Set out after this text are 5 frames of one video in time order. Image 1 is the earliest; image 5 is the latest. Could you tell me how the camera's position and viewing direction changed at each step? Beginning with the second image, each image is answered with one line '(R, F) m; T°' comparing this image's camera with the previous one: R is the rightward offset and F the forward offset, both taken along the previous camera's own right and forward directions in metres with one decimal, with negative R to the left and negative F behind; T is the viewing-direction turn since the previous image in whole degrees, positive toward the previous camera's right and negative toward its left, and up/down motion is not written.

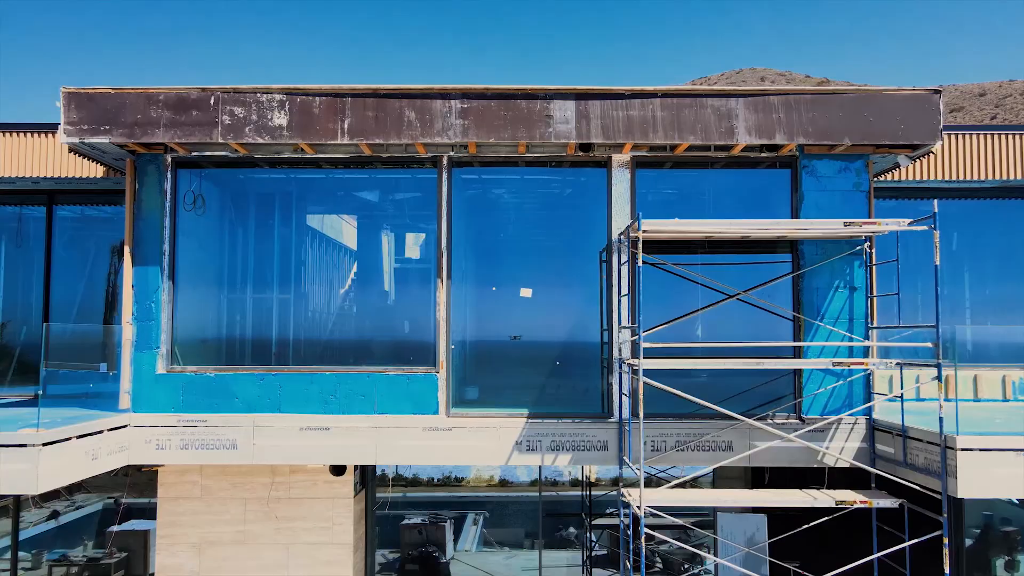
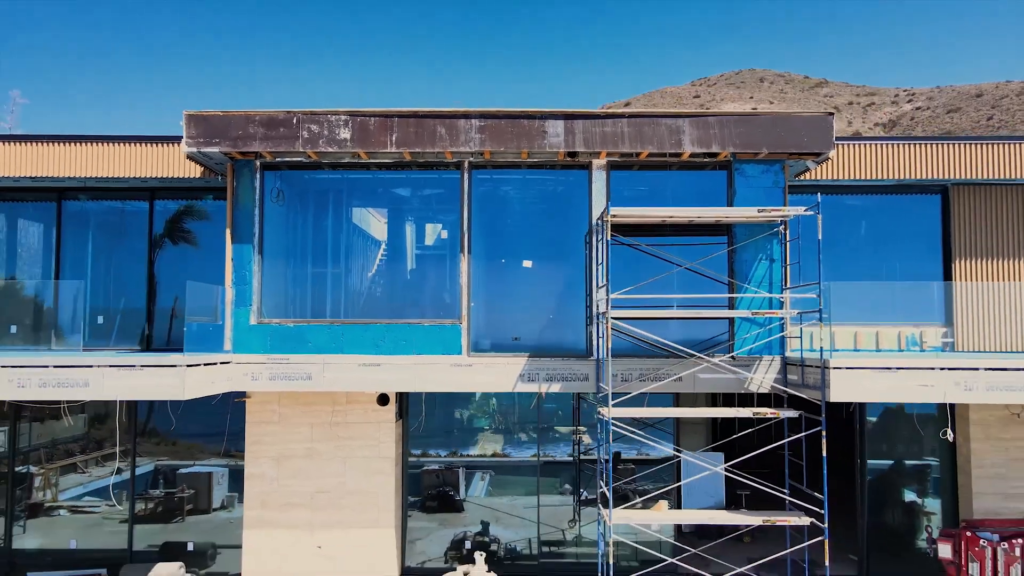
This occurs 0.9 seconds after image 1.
(-0.1, -2.3) m; 0°
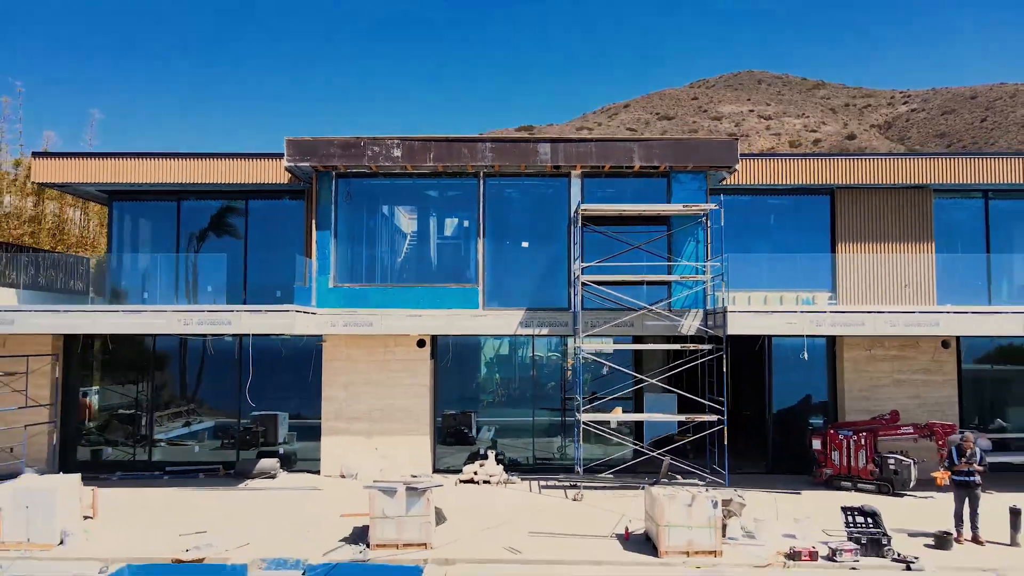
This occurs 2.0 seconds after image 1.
(0.0, -3.9) m; 0°
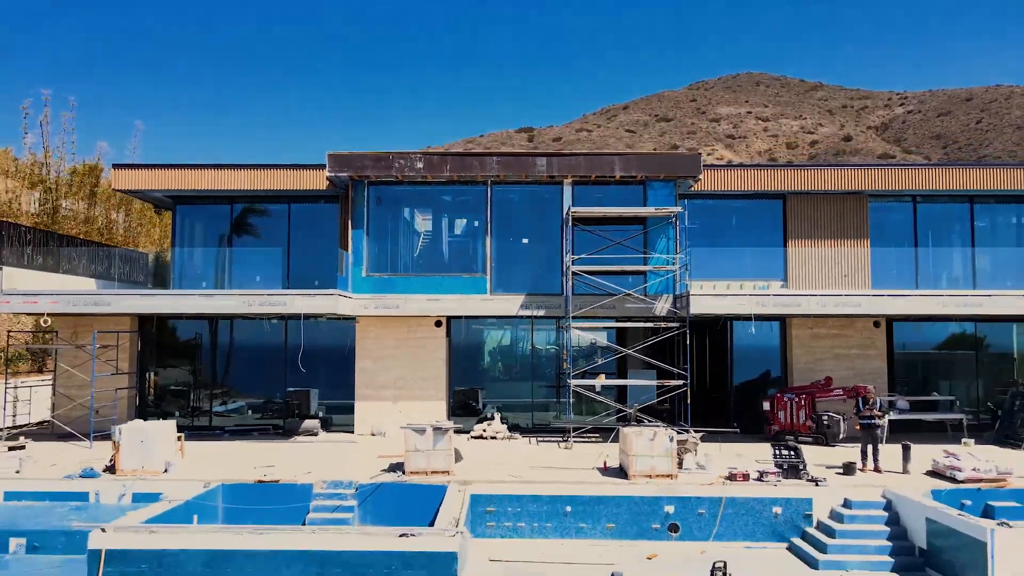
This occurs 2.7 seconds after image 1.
(-0.1, -2.7) m; 0°
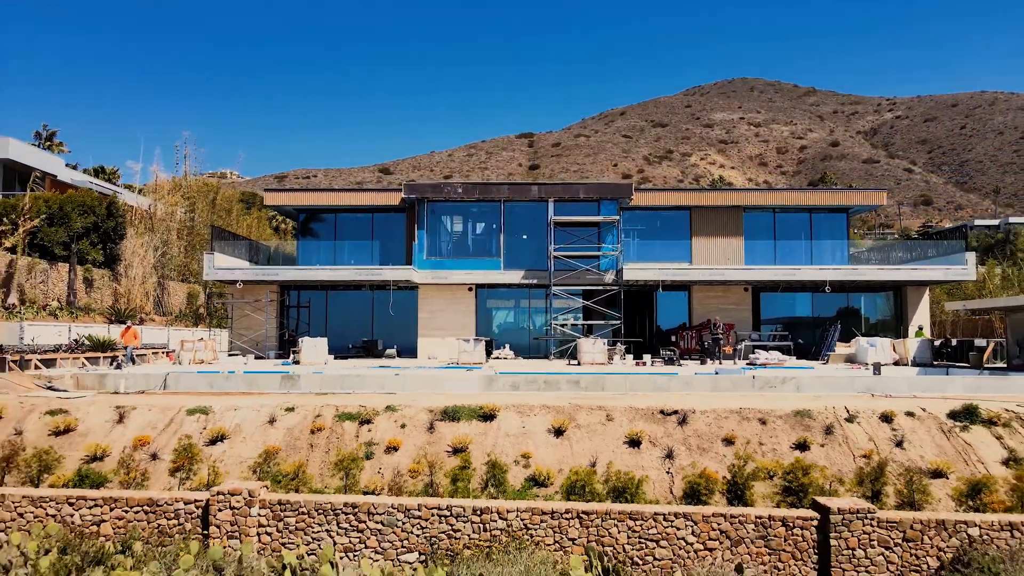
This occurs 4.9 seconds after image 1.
(-0.2, -9.7) m; 0°
